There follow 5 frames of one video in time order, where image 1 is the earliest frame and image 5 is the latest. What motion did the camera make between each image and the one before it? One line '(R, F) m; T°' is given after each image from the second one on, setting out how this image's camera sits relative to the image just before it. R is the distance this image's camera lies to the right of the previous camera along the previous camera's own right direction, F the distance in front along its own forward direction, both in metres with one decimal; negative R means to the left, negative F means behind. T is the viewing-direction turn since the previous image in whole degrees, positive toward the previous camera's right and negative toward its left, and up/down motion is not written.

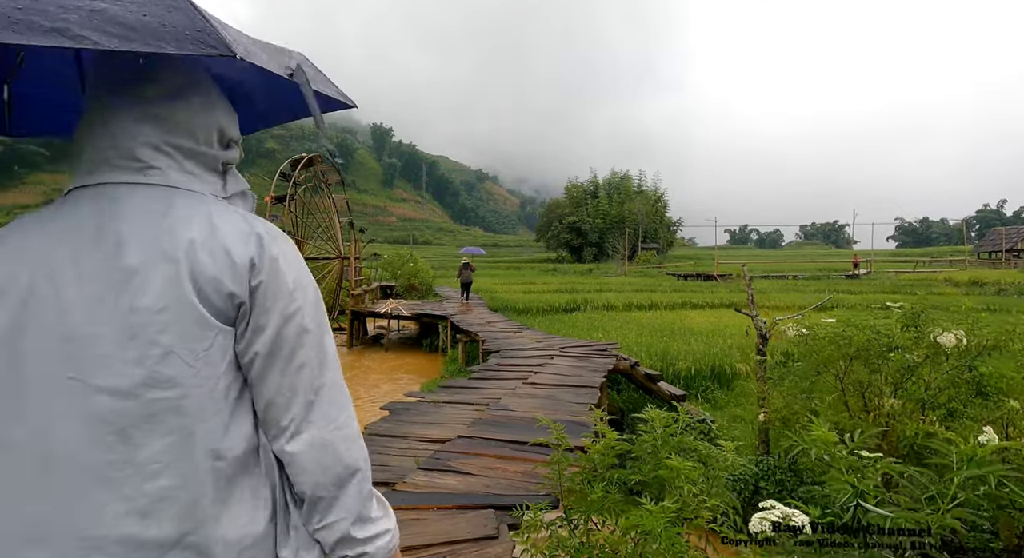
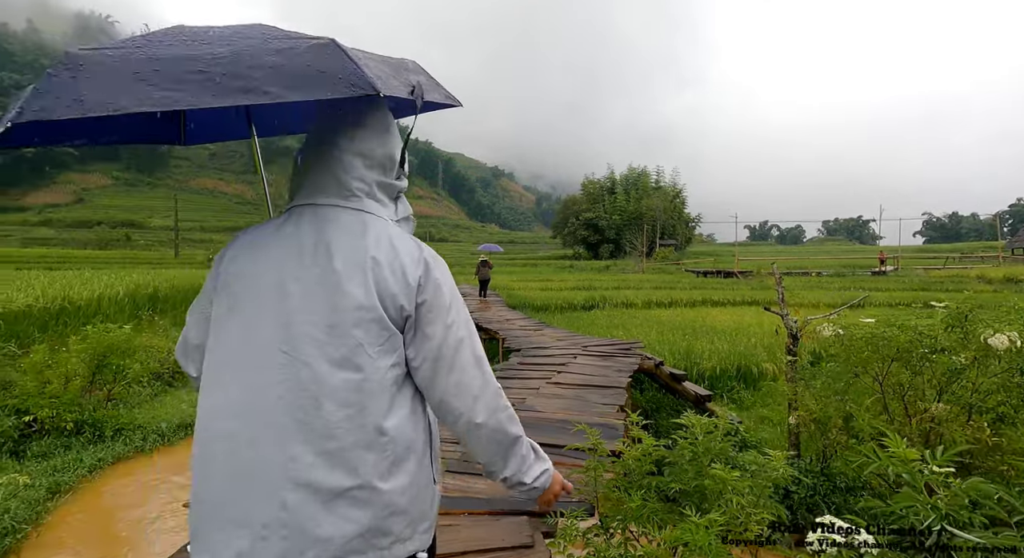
(-0.1, 0.0) m; -2°
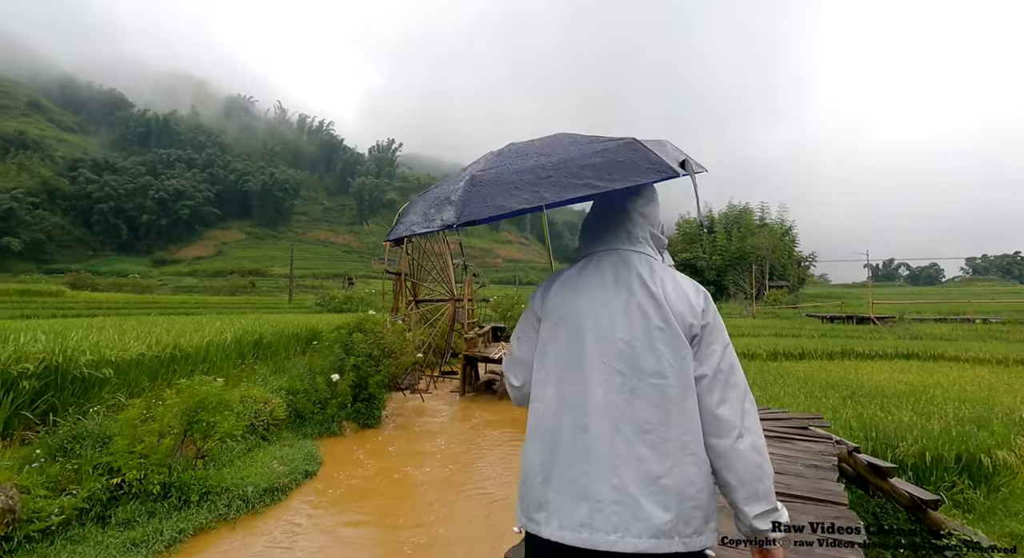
(-0.3, +0.9) m; -10°
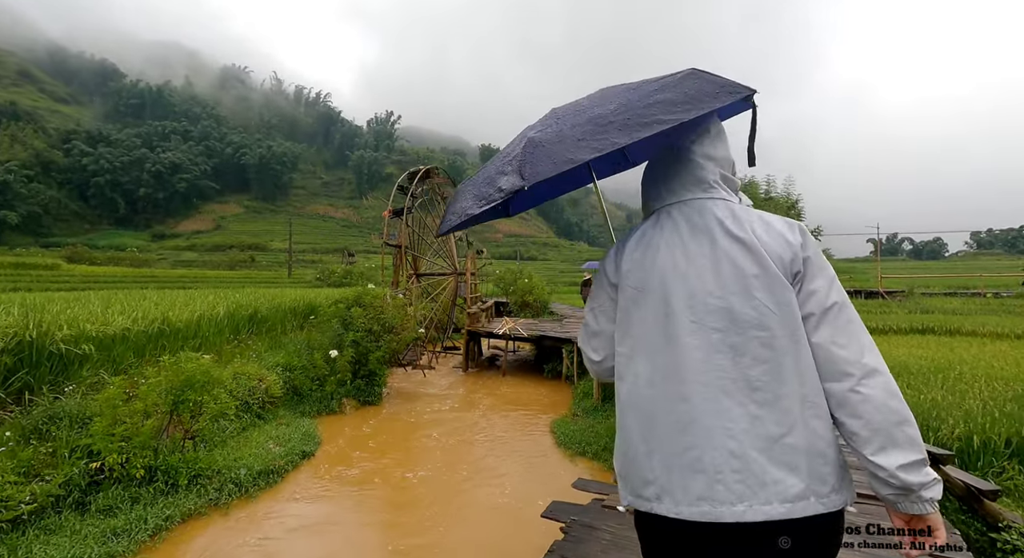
(-0.1, +0.4) m; 0°
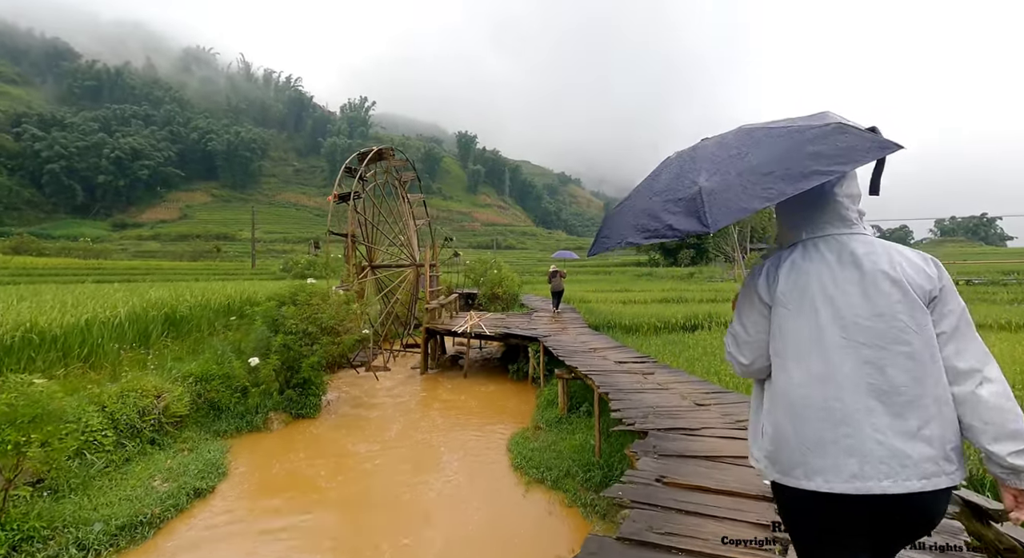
(+0.3, +1.1) m; +2°
